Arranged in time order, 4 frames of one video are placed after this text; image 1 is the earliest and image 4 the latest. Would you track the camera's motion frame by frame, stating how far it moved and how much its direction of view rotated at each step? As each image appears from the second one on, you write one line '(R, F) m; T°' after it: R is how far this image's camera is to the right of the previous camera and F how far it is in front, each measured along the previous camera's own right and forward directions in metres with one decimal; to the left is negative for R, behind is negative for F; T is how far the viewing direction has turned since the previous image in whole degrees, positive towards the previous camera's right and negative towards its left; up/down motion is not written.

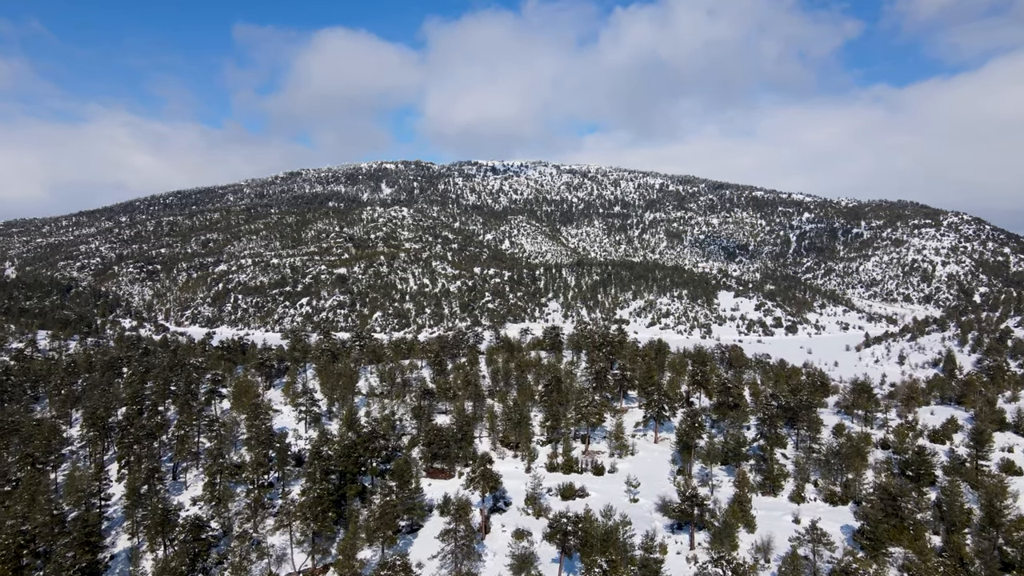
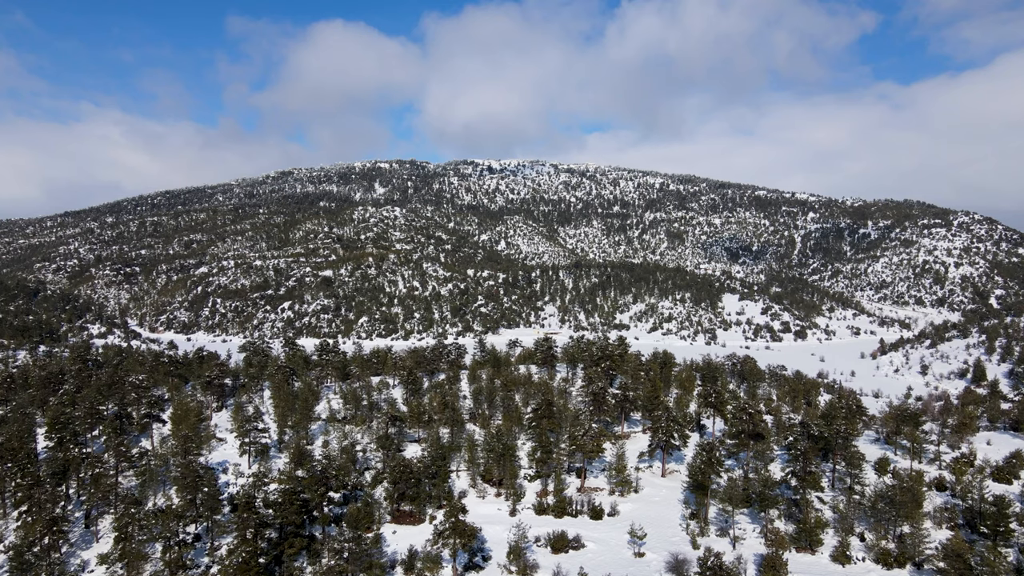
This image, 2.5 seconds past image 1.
(+2.5, +12.7) m; 0°
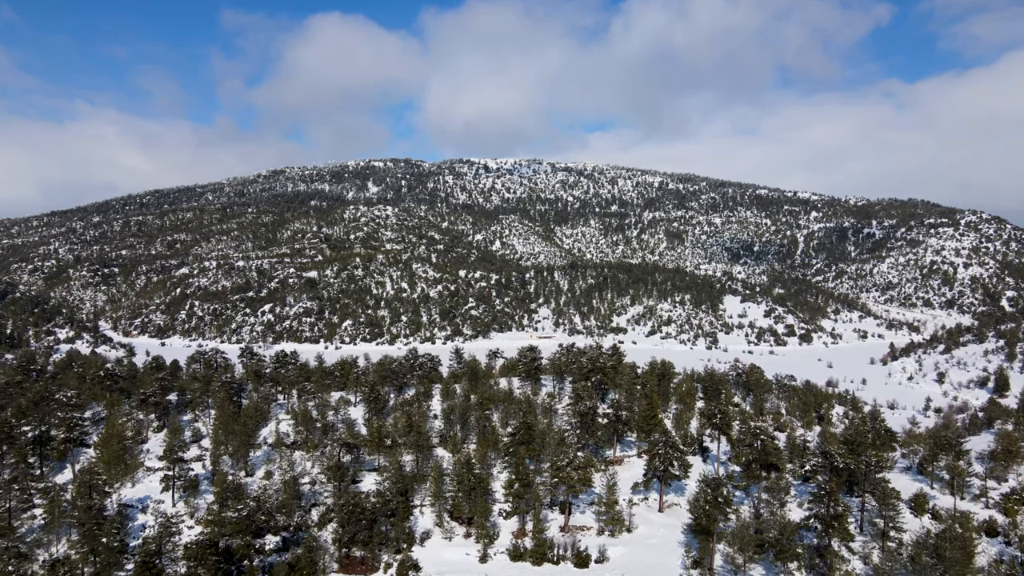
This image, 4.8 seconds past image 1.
(+3.5, +10.3) m; 0°
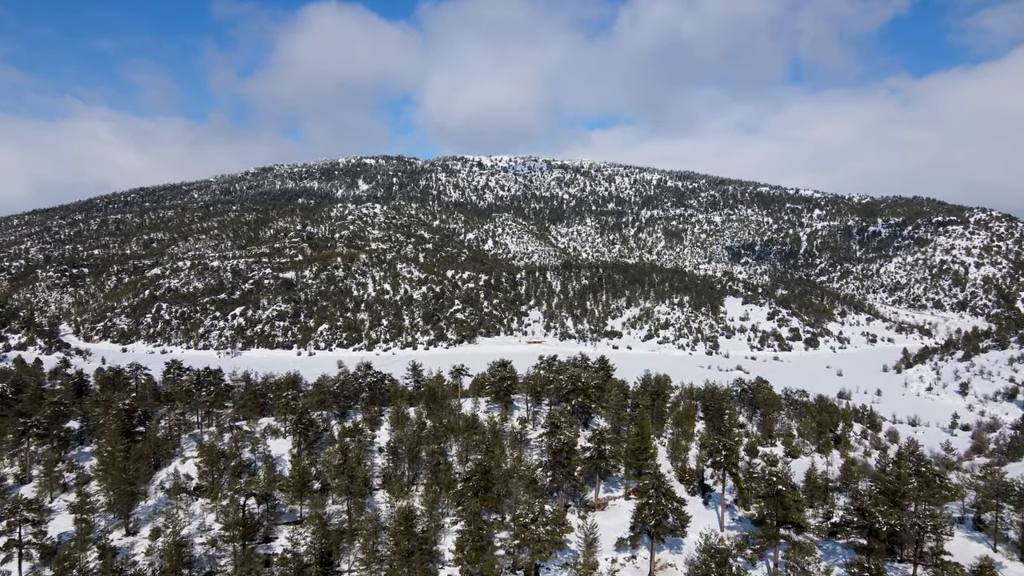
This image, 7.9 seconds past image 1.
(+5.0, +13.2) m; 0°
